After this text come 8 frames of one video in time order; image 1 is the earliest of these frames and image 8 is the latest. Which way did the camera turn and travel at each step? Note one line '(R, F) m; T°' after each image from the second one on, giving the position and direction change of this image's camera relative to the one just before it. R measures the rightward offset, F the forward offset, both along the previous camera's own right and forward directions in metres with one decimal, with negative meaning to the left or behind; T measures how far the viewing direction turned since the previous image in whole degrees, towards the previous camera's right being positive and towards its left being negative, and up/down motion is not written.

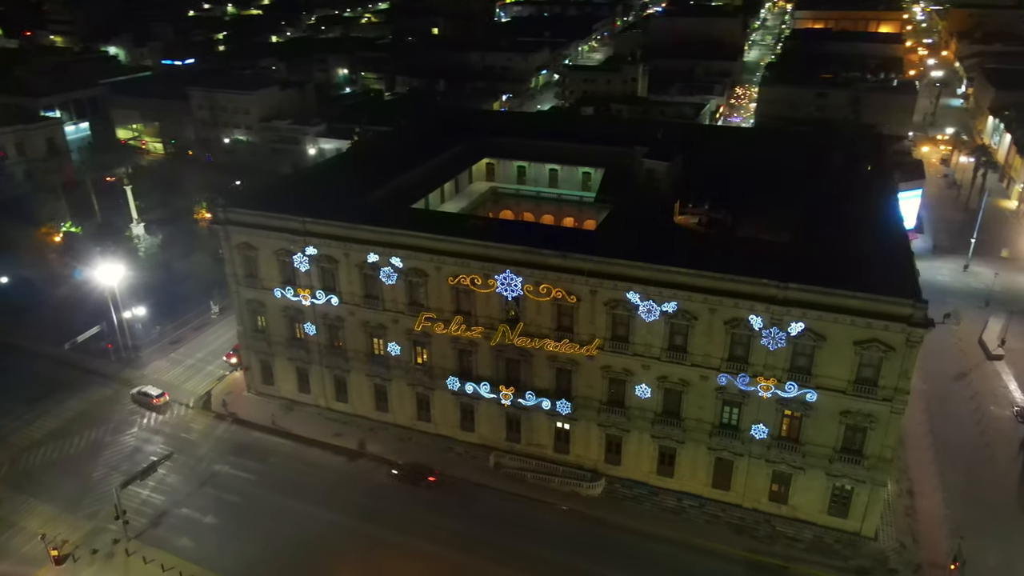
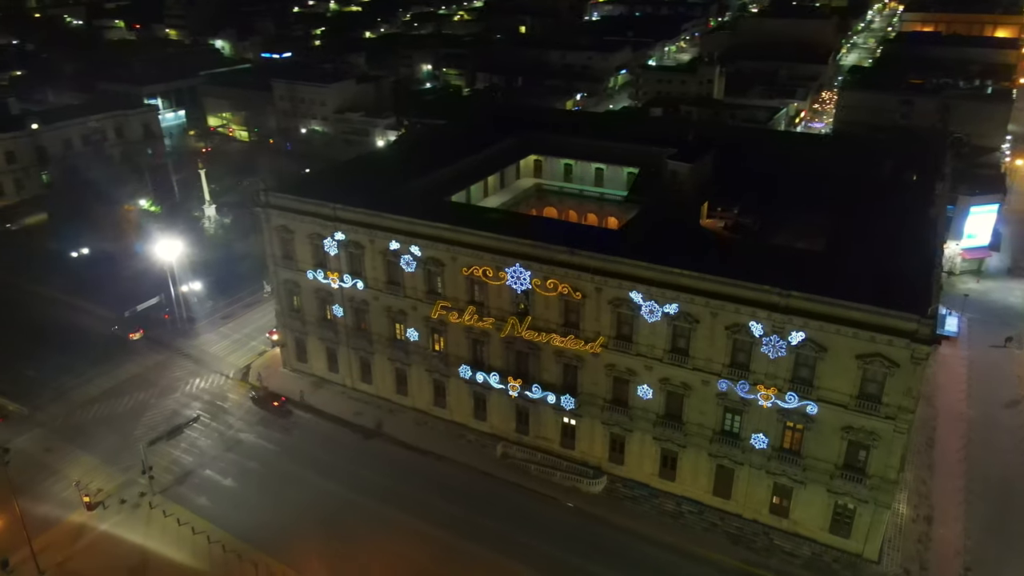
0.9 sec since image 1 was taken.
(+4.6, -0.5) m; -7°
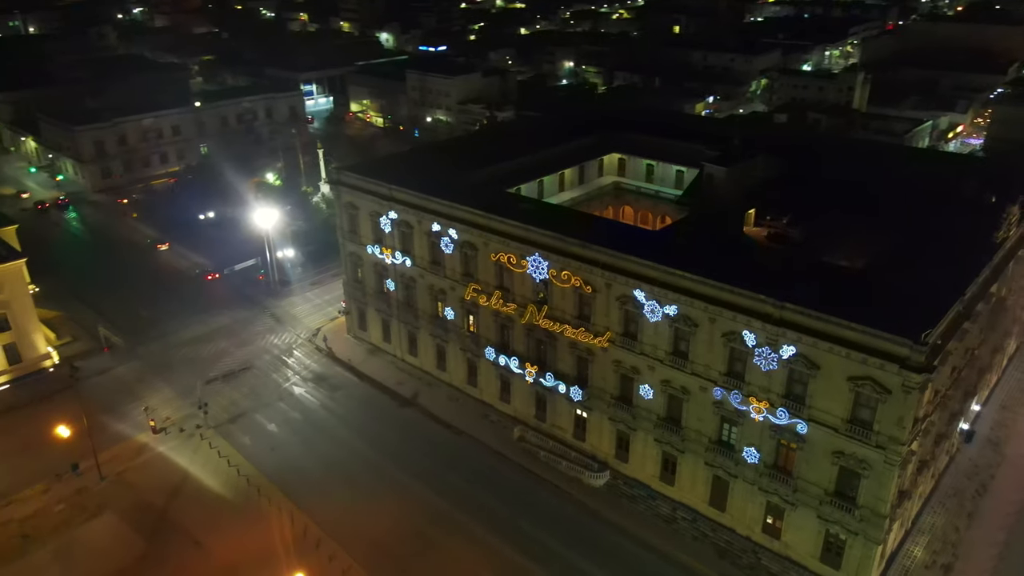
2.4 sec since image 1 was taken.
(+8.0, -0.7) m; -12°
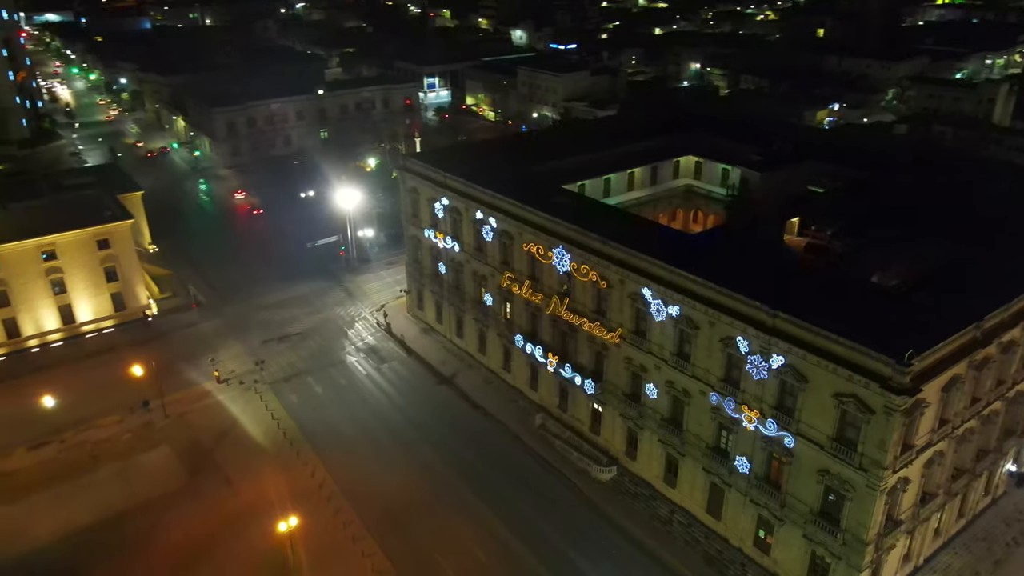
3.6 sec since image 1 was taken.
(+6.7, -0.9) m; -10°
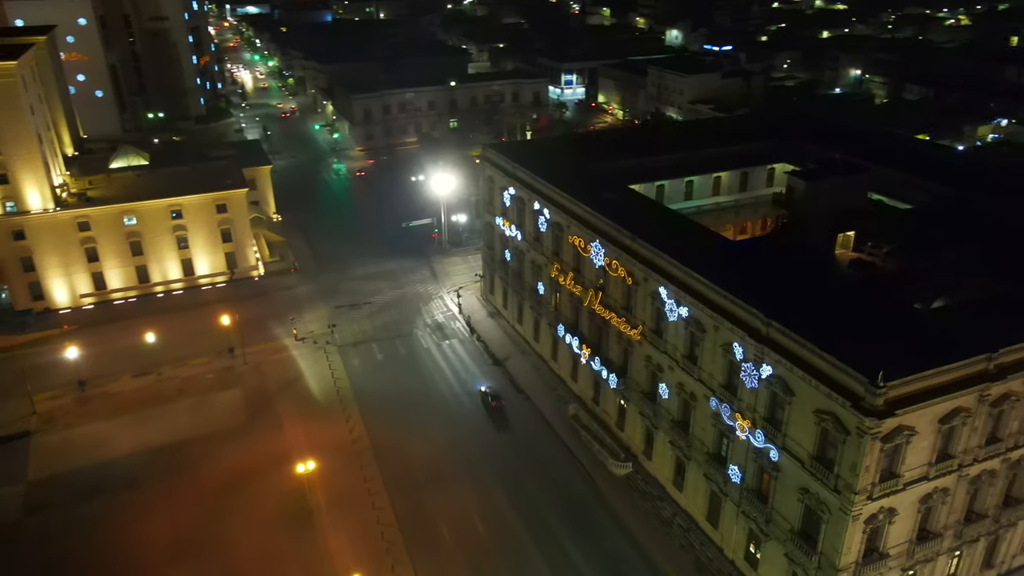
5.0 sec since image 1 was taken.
(+7.5, -0.9) m; -12°
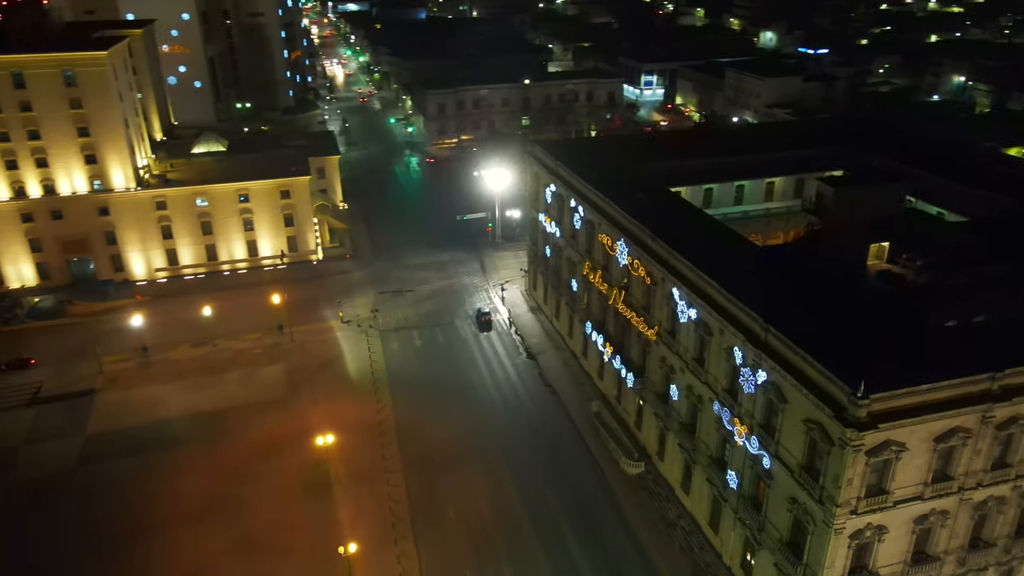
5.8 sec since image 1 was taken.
(+4.0, -0.7) m; -7°
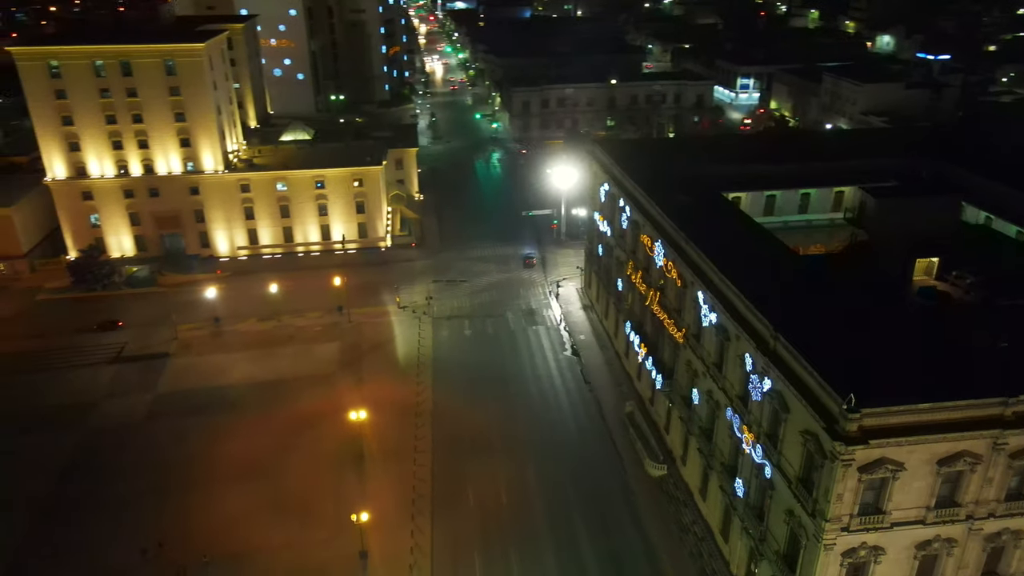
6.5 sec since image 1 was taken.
(+4.0, -0.7) m; -8°
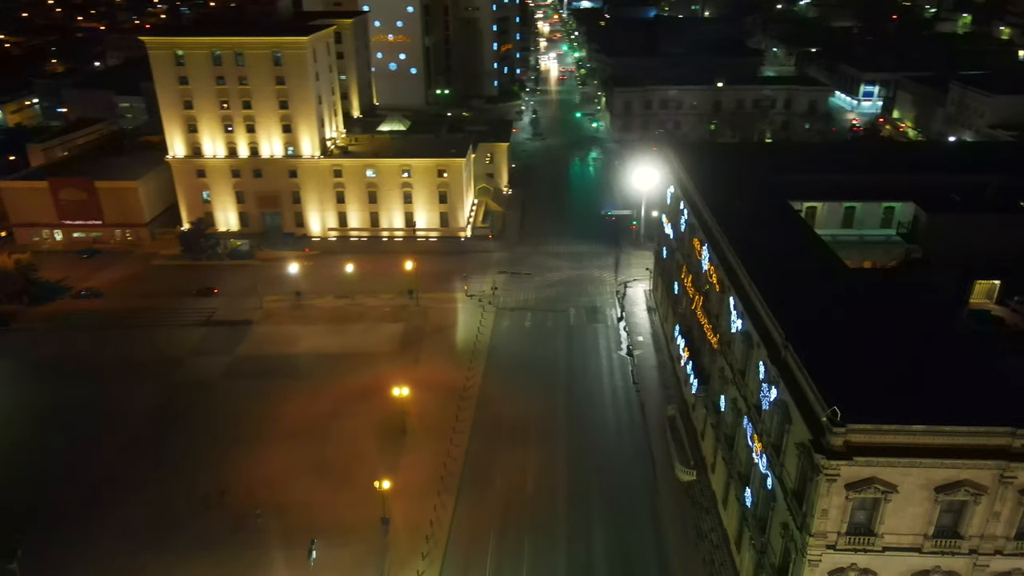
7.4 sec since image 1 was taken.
(+4.7, -0.9) m; -9°
